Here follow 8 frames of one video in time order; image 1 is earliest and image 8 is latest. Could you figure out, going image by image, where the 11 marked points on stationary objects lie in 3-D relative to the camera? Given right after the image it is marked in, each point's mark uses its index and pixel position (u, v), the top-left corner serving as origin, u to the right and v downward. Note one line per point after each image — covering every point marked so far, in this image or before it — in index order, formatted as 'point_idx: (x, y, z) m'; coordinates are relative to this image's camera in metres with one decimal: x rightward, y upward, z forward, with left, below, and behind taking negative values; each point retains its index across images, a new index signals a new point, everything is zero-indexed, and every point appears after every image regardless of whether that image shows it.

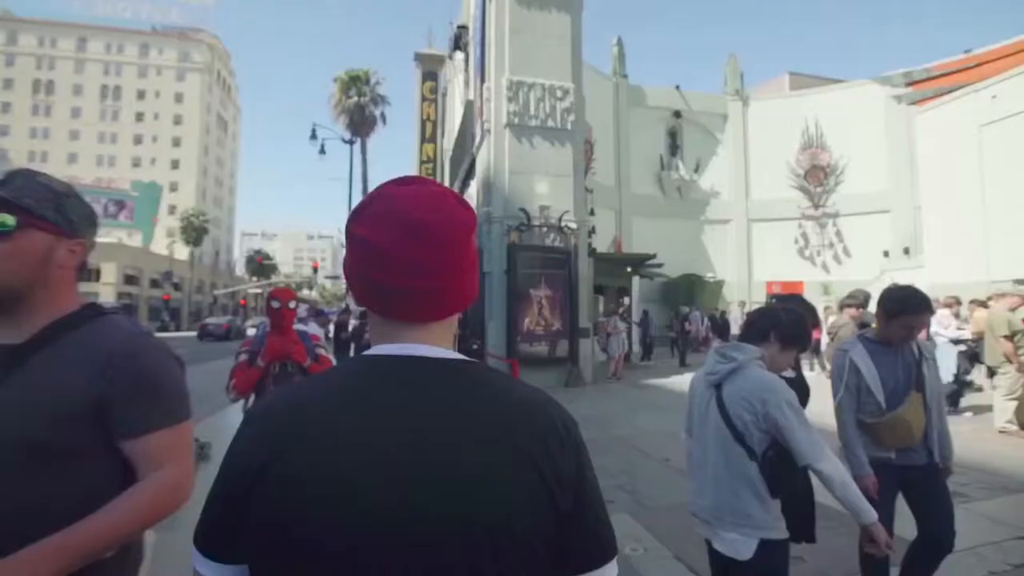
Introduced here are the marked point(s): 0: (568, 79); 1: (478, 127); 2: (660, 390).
0: (+1.3, +5.1, +15.6) m
1: (-0.9, +4.3, +17.1) m
2: (+3.0, -2.0, +13.0) m
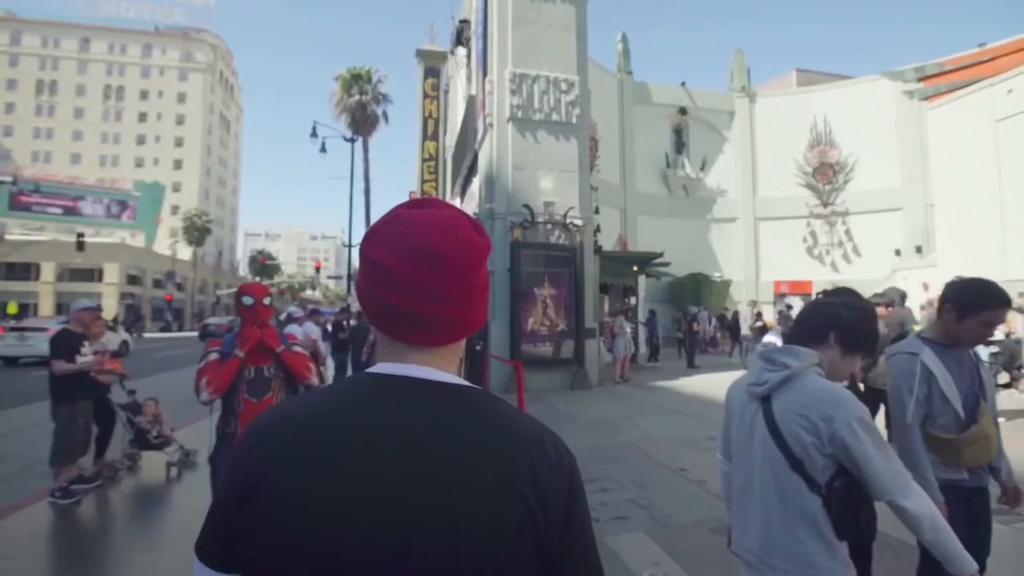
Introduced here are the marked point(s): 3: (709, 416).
0: (+1.4, +5.1, +15.2) m
1: (-0.8, +4.3, +16.7) m
2: (+3.1, -2.0, +12.5) m
3: (+2.9, -1.9, +9.6) m
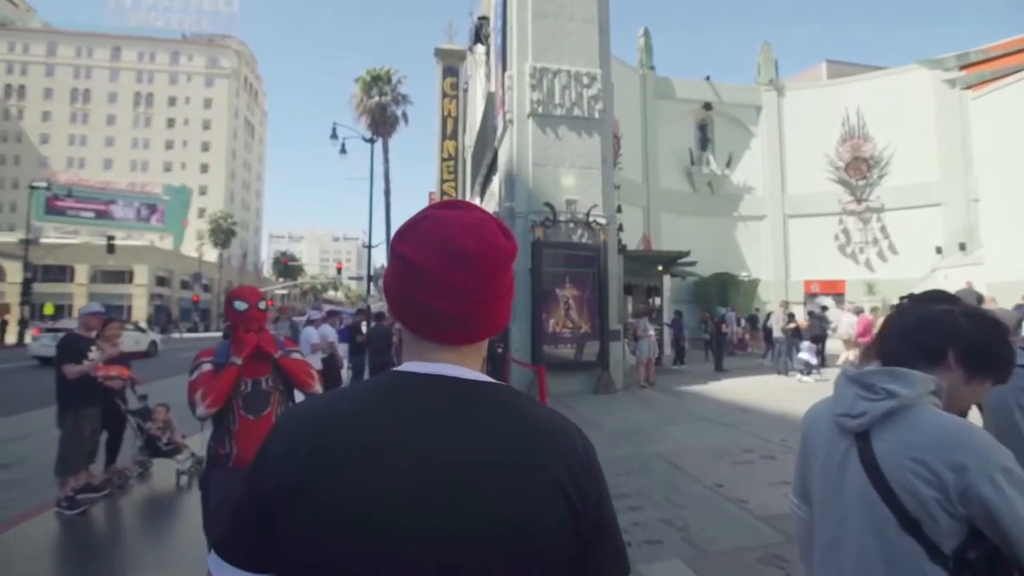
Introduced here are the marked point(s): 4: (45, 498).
0: (+1.9, +5.1, +14.7) m
1: (-0.3, +4.3, +16.3) m
2: (+3.5, -2.0, +12.0) m
3: (+3.3, -1.9, +9.1) m
4: (-5.4, -2.5, +7.5) m
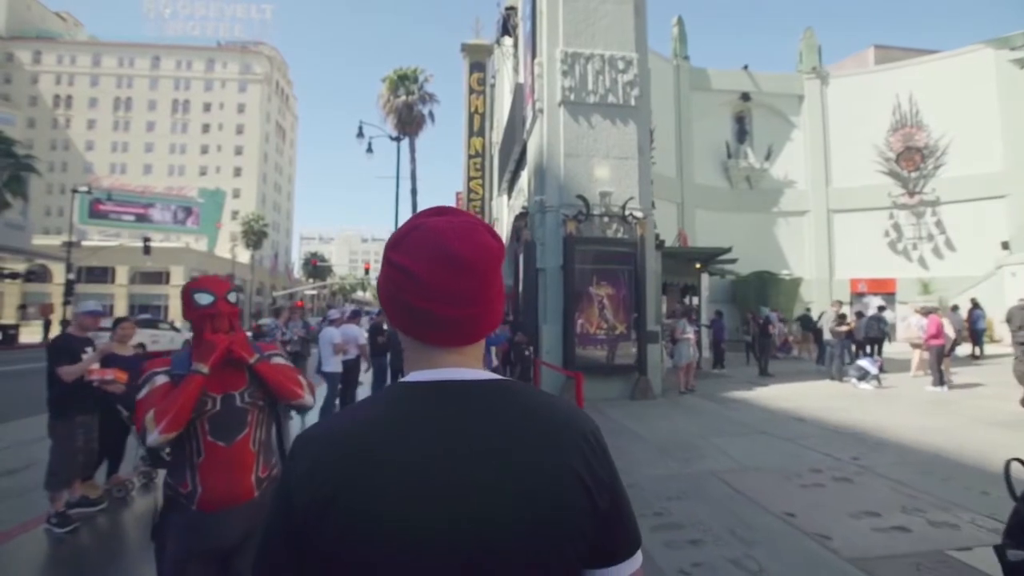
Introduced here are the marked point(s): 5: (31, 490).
0: (+2.5, +5.1, +13.8) m
1: (+0.4, +4.3, +15.4) m
2: (+4.0, -2.0, +11.0) m
3: (+3.7, -1.9, +8.1) m
4: (-5.1, -2.4, +6.9) m
5: (-5.6, -2.4, +7.4) m
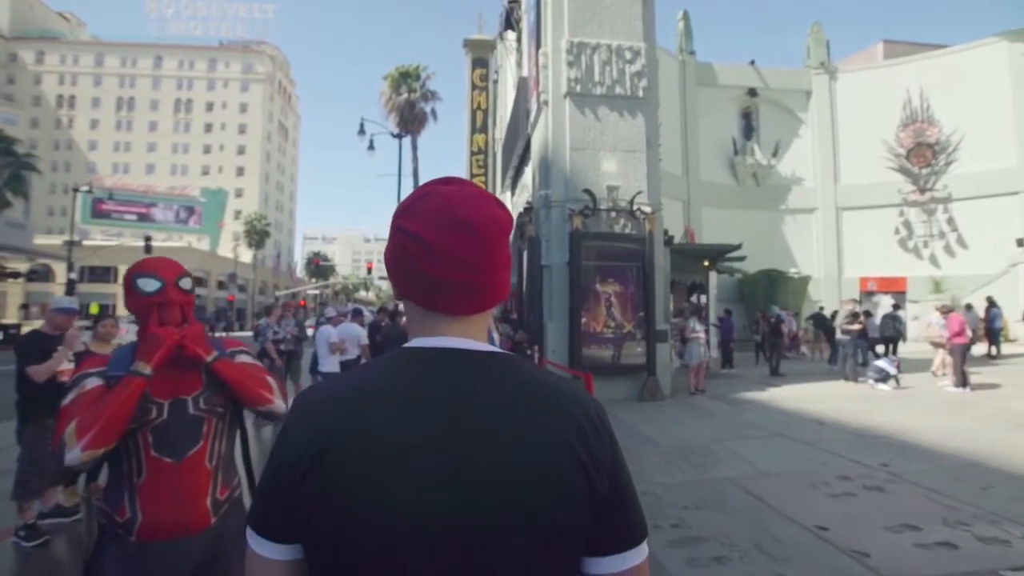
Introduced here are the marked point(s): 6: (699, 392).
0: (+2.6, +5.2, +13.4) m
1: (+0.5, +4.4, +15.0) m
2: (+4.1, -1.9, +10.6) m
3: (+3.7, -1.8, +7.7) m
4: (-5.0, -2.4, +6.5) m
5: (-5.6, -2.3, +7.1) m
6: (+3.8, -2.1, +13.1) m
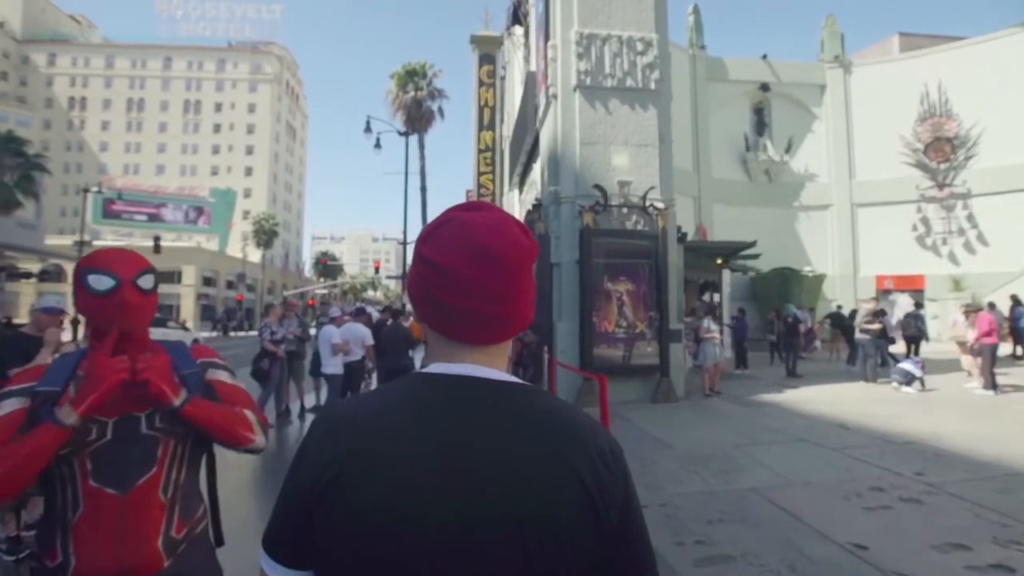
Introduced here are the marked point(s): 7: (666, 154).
0: (+2.8, +5.2, +13.0) m
1: (+0.7, +4.4, +14.7) m
2: (+4.2, -1.9, +10.2) m
3: (+3.8, -1.8, +7.3) m
4: (-4.9, -2.4, +6.2) m
5: (-5.5, -2.3, +6.8) m
6: (+3.9, -2.1, +12.7) m
7: (+3.1, +2.7, +12.9) m
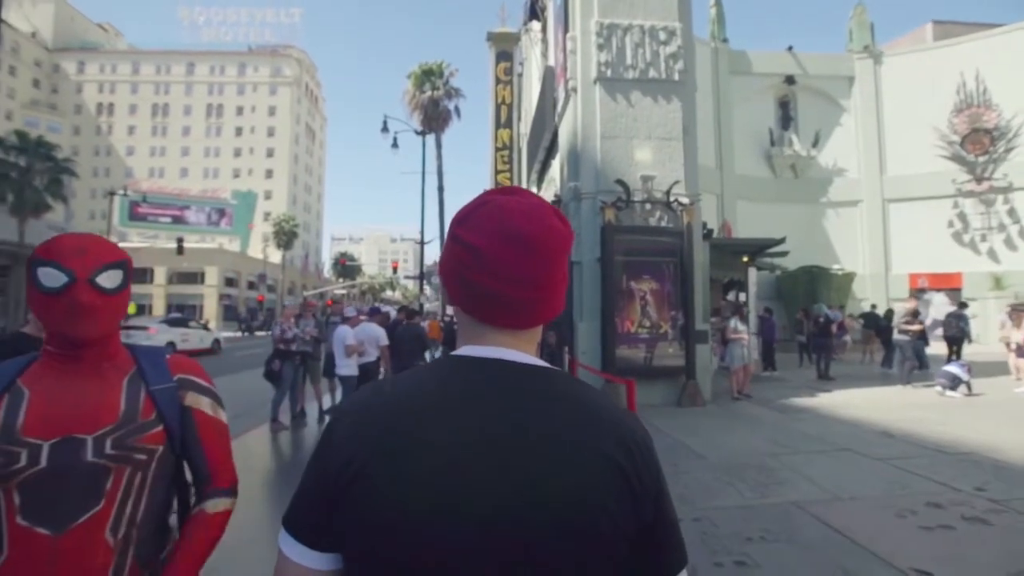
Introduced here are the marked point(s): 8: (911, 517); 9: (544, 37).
0: (+3.1, +5.2, +12.5) m
1: (+1.1, +4.4, +14.2) m
2: (+4.5, -1.9, +9.6) m
3: (+4.1, -1.8, +6.8) m
4: (-4.7, -2.4, +5.9) m
5: (-5.3, -2.3, +6.5) m
6: (+4.3, -2.0, +12.1) m
7: (+3.4, +2.7, +12.4) m
8: (+3.2, -1.8, +5.1) m
9: (+1.0, +7.8, +19.7) m
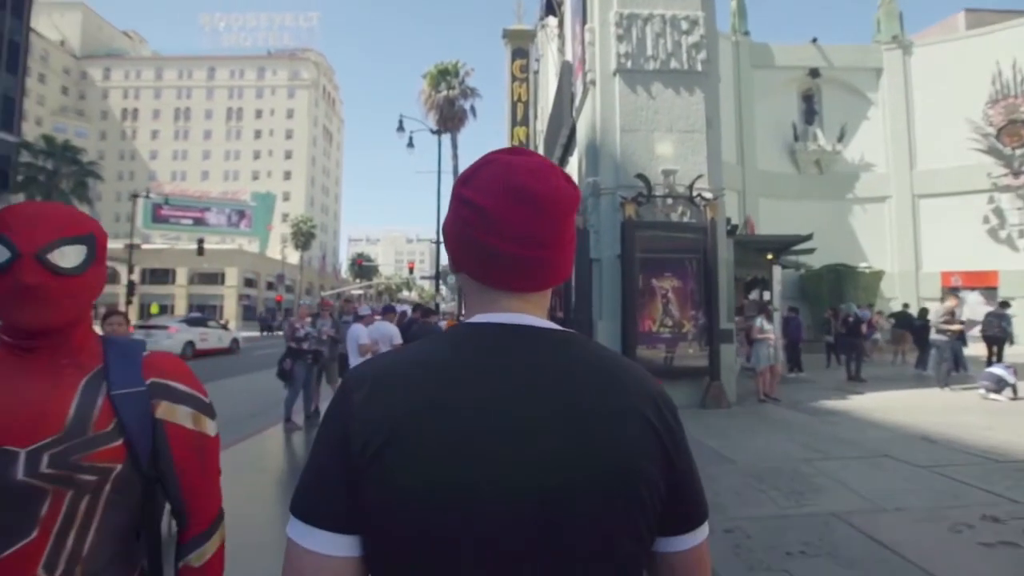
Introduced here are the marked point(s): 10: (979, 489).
0: (+3.4, +5.2, +12.0) m
1: (+1.4, +4.4, +13.8) m
2: (+4.7, -1.8, +9.1) m
3: (+4.2, -1.8, +6.3) m
4: (-4.6, -2.3, +5.7) m
5: (-5.1, -2.3, +6.2) m
6: (+4.6, -2.0, +11.6) m
7: (+3.7, +2.7, +11.9) m
8: (+3.3, -1.7, +4.6) m
9: (+1.5, +7.8, +19.3) m
10: (+4.0, -1.7, +5.6) m
